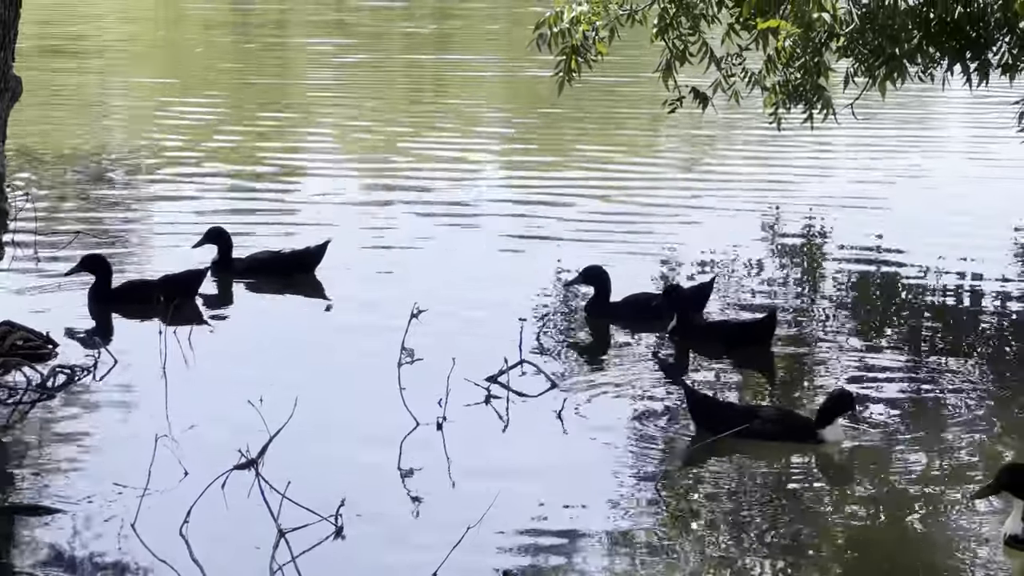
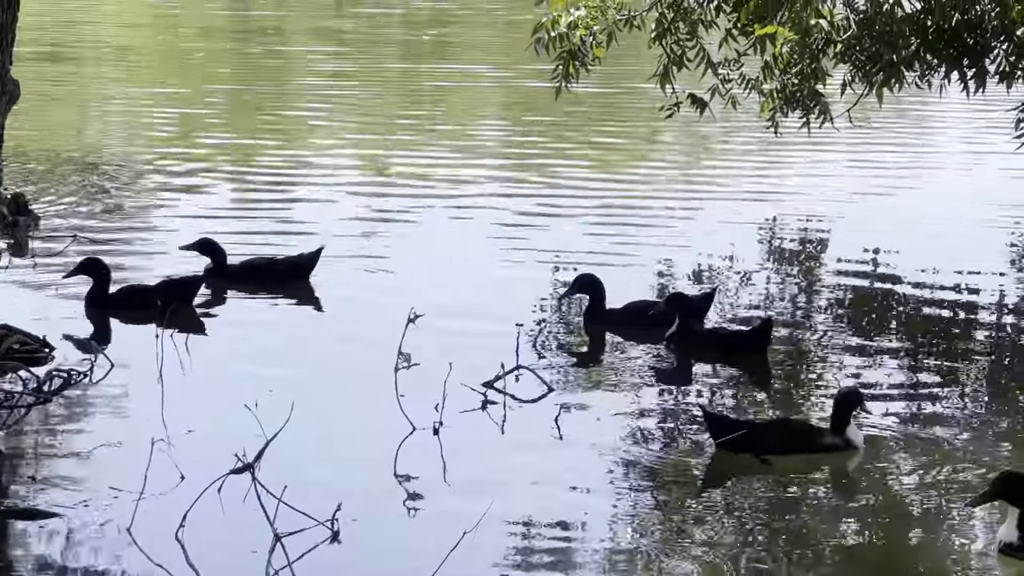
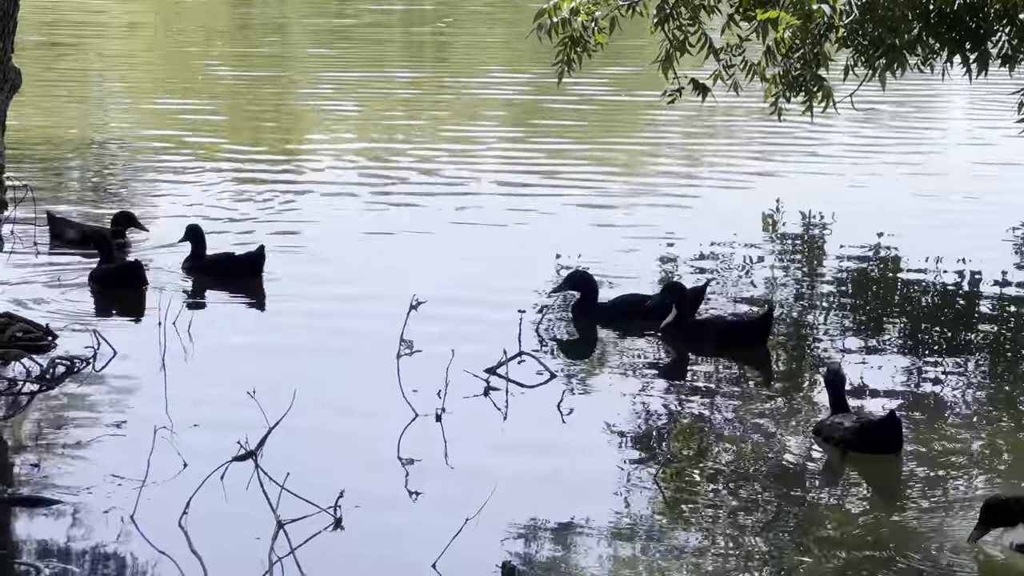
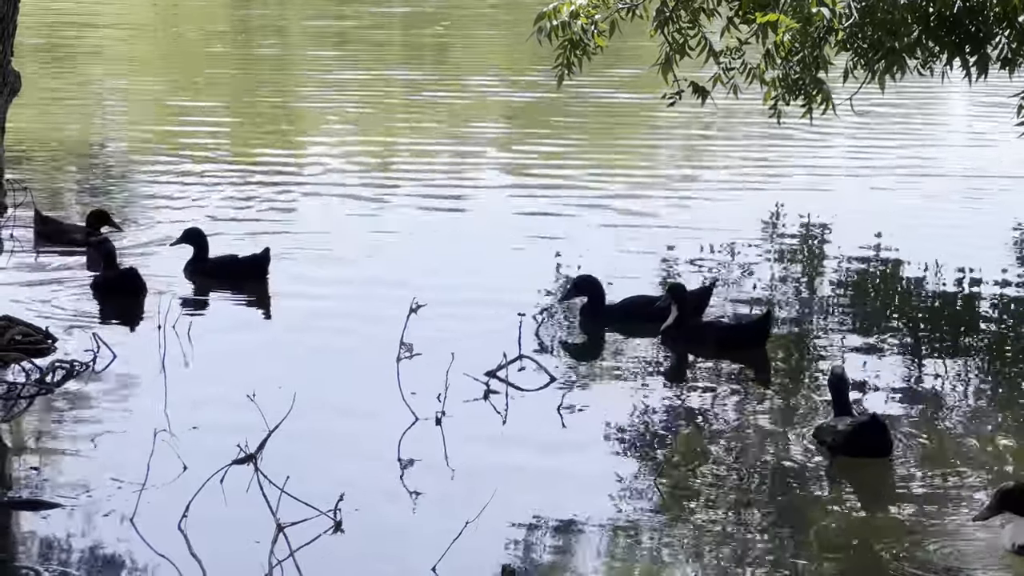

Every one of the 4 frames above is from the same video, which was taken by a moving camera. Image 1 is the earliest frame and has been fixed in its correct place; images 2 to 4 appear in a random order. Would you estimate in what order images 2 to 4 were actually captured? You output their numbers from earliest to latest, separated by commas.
2, 4, 3
